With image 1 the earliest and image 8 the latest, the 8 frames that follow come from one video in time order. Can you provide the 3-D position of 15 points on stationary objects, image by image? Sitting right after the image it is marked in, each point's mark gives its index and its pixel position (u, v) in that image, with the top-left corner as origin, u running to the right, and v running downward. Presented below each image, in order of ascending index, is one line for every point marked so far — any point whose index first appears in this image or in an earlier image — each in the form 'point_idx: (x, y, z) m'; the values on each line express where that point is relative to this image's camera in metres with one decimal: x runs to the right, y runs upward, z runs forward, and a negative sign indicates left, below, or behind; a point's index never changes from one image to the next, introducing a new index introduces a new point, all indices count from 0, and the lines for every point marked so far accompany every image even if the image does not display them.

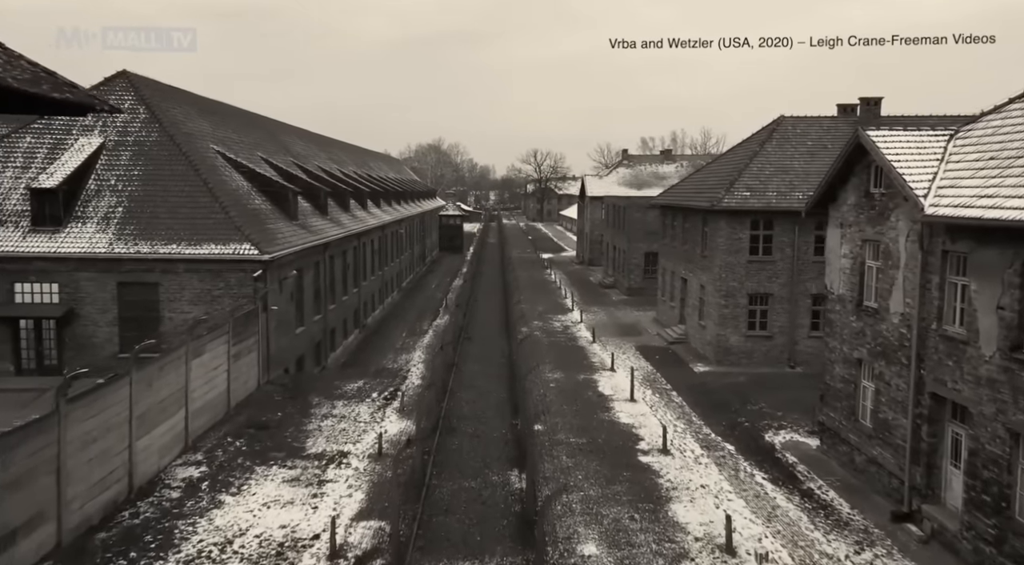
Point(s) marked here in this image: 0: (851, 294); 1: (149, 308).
0: (+6.0, -0.2, +13.1) m
1: (-9.5, -0.7, +19.1) m
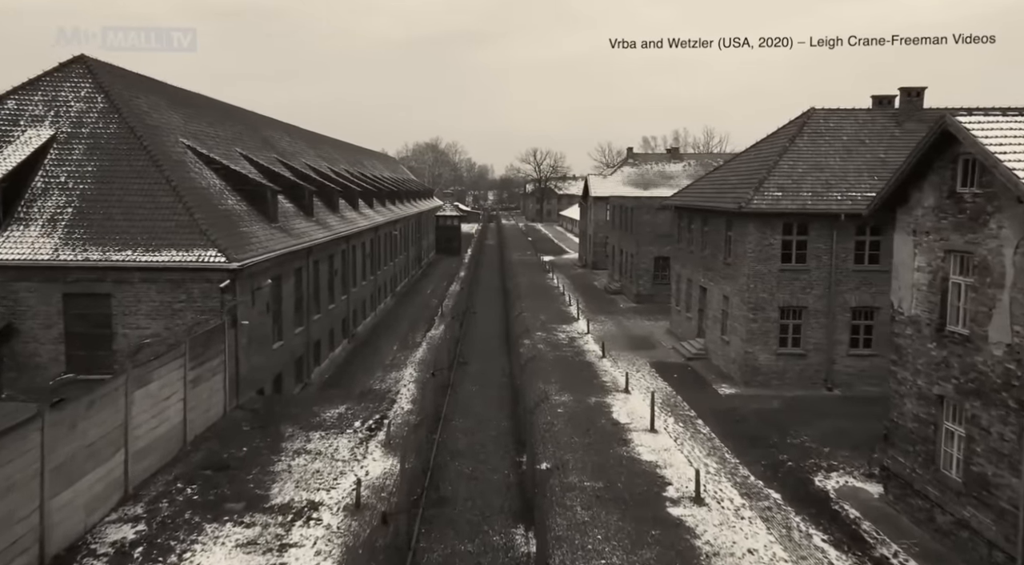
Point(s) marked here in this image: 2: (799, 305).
0: (+6.1, -0.5, +10.8) m
1: (-9.4, -0.9, +16.8) m
2: (+7.3, -0.6, +18.7) m
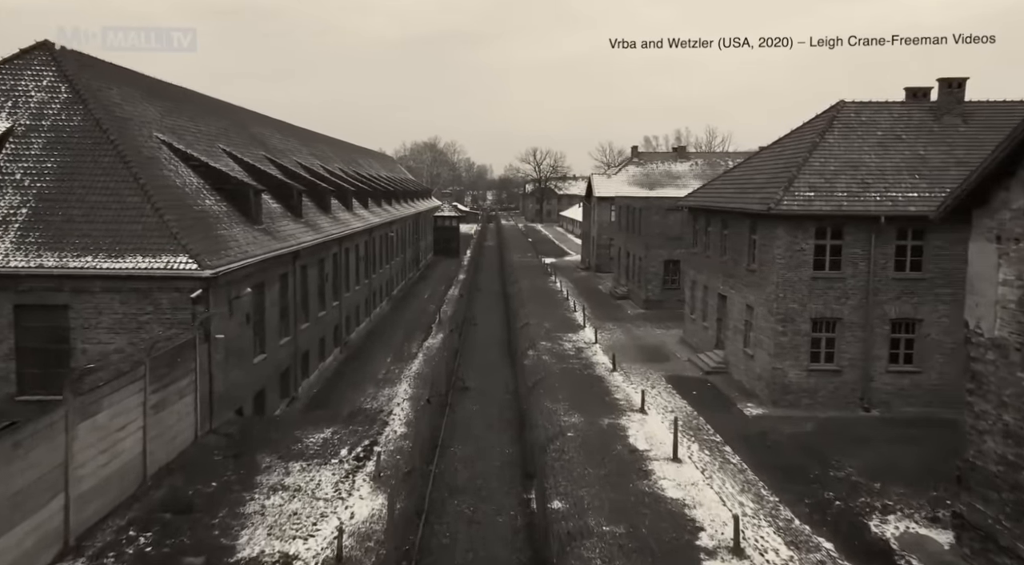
0: (+6.2, -0.7, +9.0) m
1: (-9.3, -1.1, +15.0) m
2: (+7.4, -0.8, +17.0) m
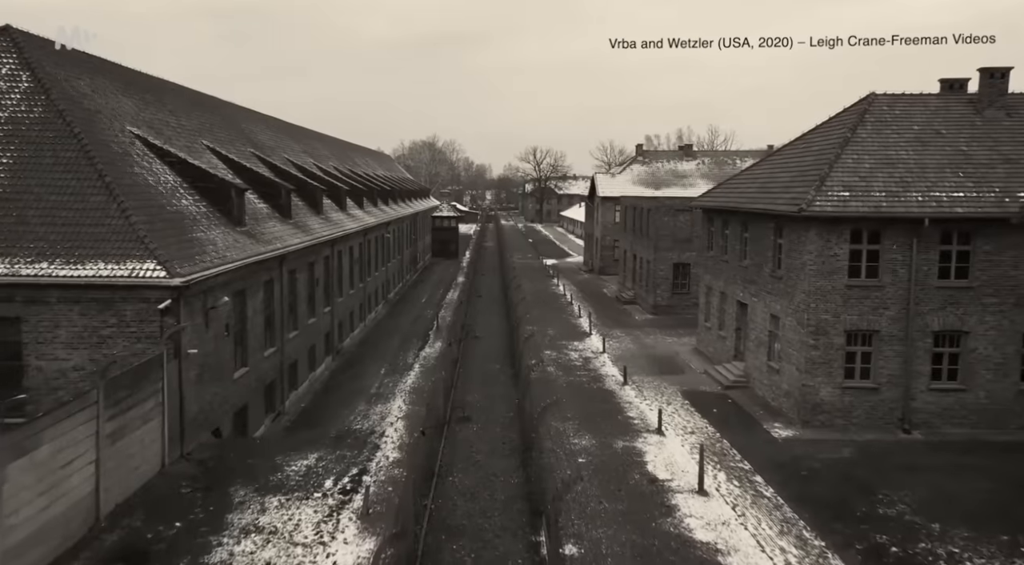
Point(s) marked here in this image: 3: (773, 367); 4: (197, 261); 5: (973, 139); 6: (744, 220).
0: (+6.3, -0.9, +7.5) m
1: (-9.2, -1.3, +13.4) m
2: (+7.5, -1.0, +15.4) m
3: (+6.2, -2.0, +17.4) m
4: (-6.4, +0.4, +14.8) m
5: (+10.7, +3.3, +17.0) m
6: (+6.2, +1.6, +19.4) m
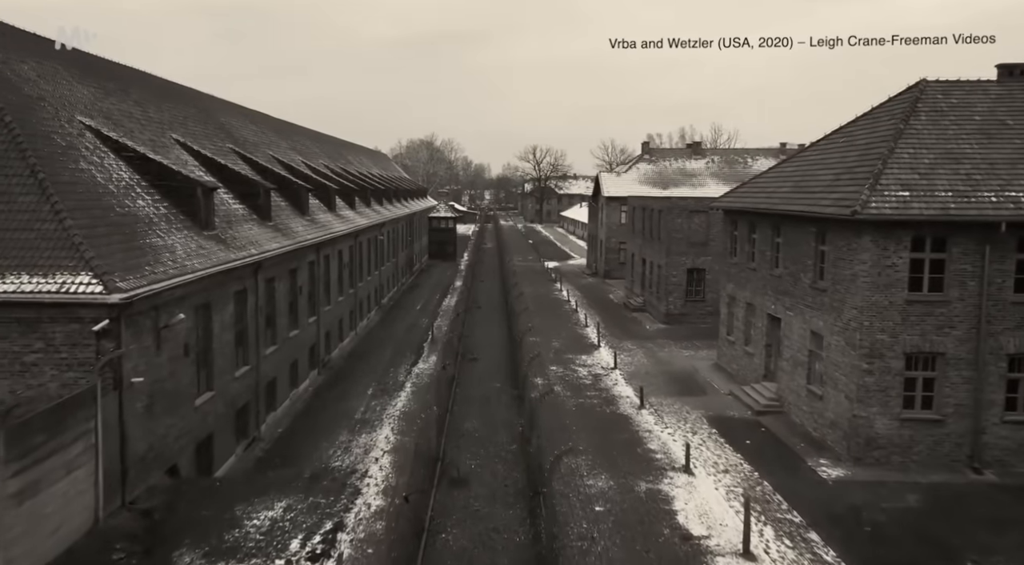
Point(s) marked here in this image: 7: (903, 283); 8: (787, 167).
0: (+6.4, -1.2, +5.3) m
1: (-9.1, -1.5, +11.2) m
2: (+7.6, -1.2, +13.3) m
3: (+6.3, -2.3, +15.2) m
4: (-6.3, +0.2, +12.6) m
5: (+10.8, +3.0, +14.8) m
6: (+6.2, +1.4, +17.2) m
7: (+7.0, 0.0, +13.2) m
8: (+7.2, +3.0, +19.2) m
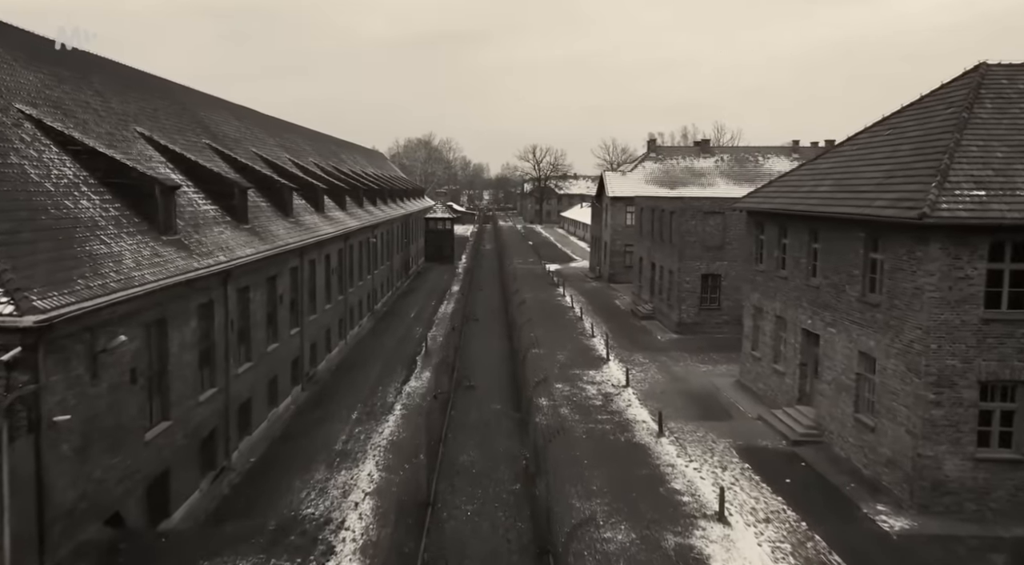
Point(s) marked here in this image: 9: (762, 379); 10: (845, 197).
0: (+6.5, -1.4, +3.2) m
1: (-9.1, -1.8, +9.1) m
2: (+7.6, -1.5, +11.2) m
3: (+6.3, -2.5, +13.1) m
4: (-6.2, -0.1, +10.5) m
5: (+10.8, +2.8, +12.7) m
6: (+6.3, +1.1, +15.2) m
7: (+7.0, -0.2, +11.1) m
8: (+7.2, +2.8, +17.1) m
9: (+6.2, -2.4, +18.1) m
10: (+6.4, +1.7, +14.2) m
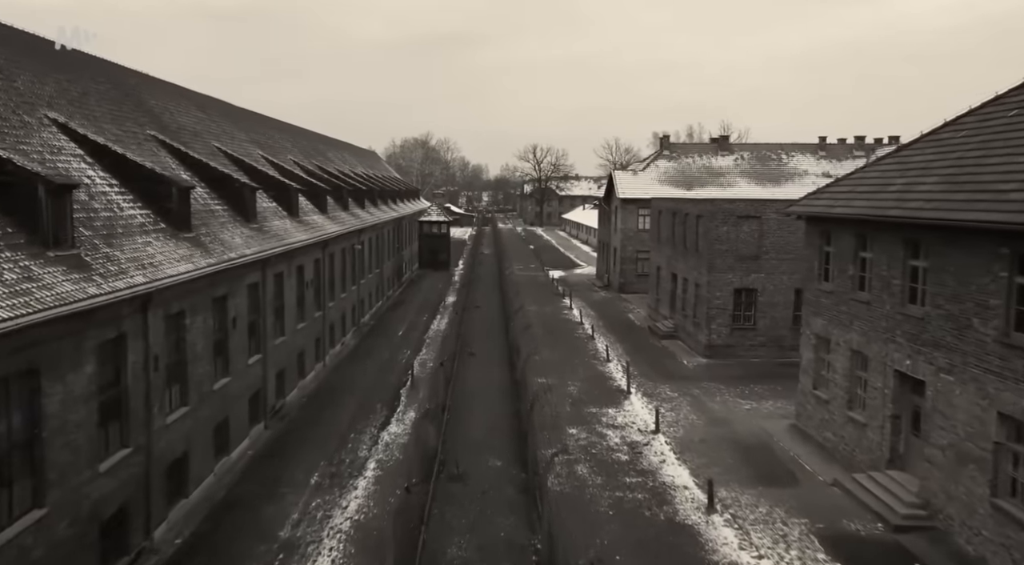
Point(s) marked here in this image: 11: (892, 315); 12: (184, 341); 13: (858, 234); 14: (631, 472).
0: (+6.6, -1.8, -0.5) m
1: (-9.0, -2.2, +5.4) m
2: (+7.7, -1.9, +7.5) m
3: (+6.4, -3.0, +9.4) m
4: (-6.1, -0.5, +6.8) m
5: (+10.9, +2.4, +9.0) m
6: (+6.3, +0.7, +11.4) m
7: (+7.1, -0.7, +7.4) m
8: (+7.3, +2.3, +13.4) m
9: (+6.2, -2.8, +14.3) m
10: (+6.5, +1.2, +10.4) m
11: (+6.4, -0.5, +12.3) m
12: (-6.5, -1.1, +14.5) m
13: (+6.4, +0.9, +13.6) m
14: (+2.2, -3.5, +13.8) m
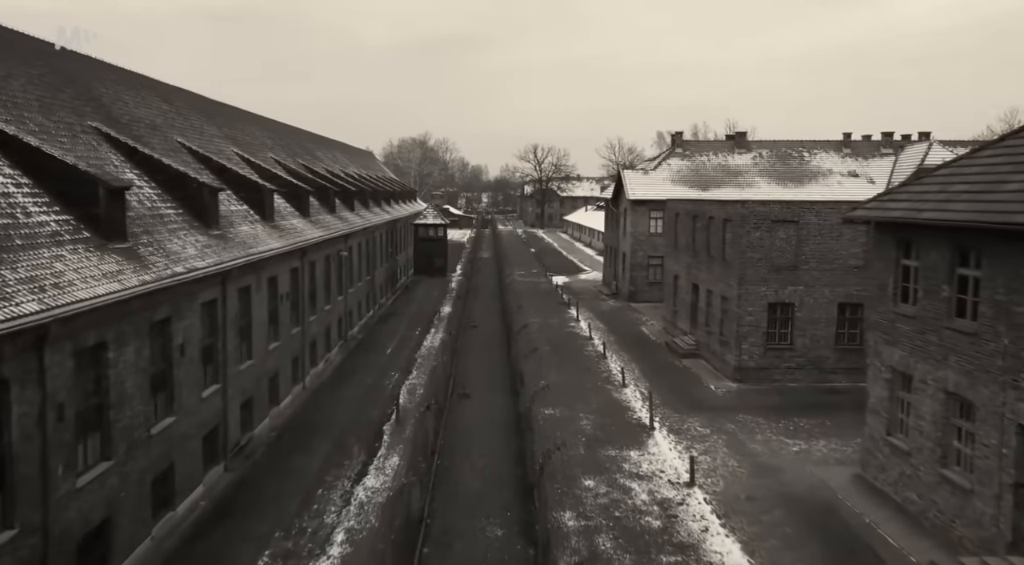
0: (+6.7, -2.2, -3.4) m
1: (-8.9, -2.6, +2.5) m
2: (+7.8, -2.3, +4.6) m
3: (+6.4, -3.3, +6.5) m
4: (-6.1, -0.9, +3.9) m
5: (+10.9, +2.0, +6.1) m
6: (+6.4, +0.3, +8.6) m
7: (+7.2, -1.0, +4.5) m
8: (+7.3, +2.0, +10.5) m
9: (+6.3, -3.2, +11.4) m
10: (+6.5, +0.9, +7.5) m
11: (+6.4, -0.9, +9.4) m
12: (-6.4, -1.5, +11.6) m
13: (+6.4, +0.6, +10.7) m
14: (+2.3, -3.8, +10.9) m
